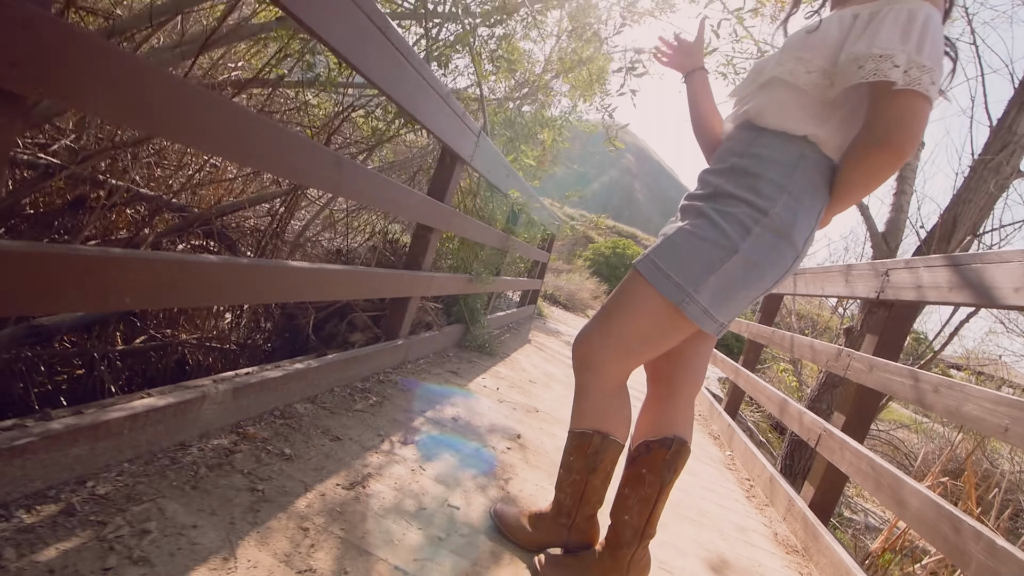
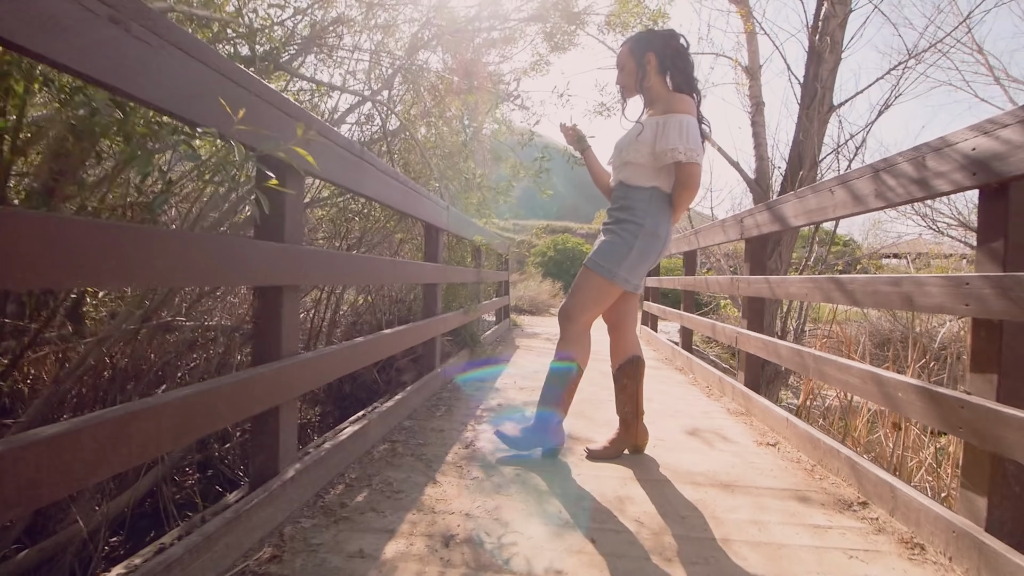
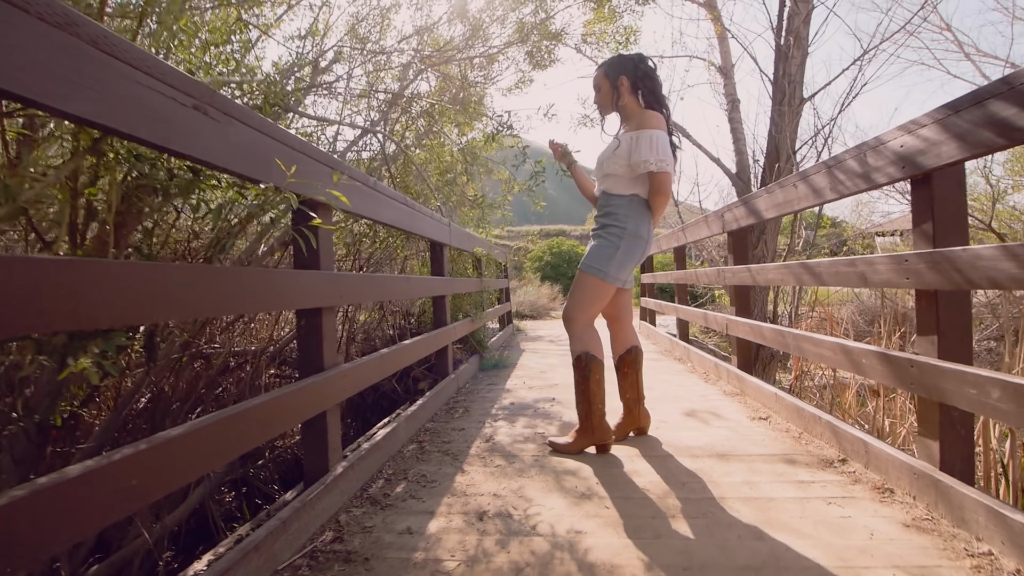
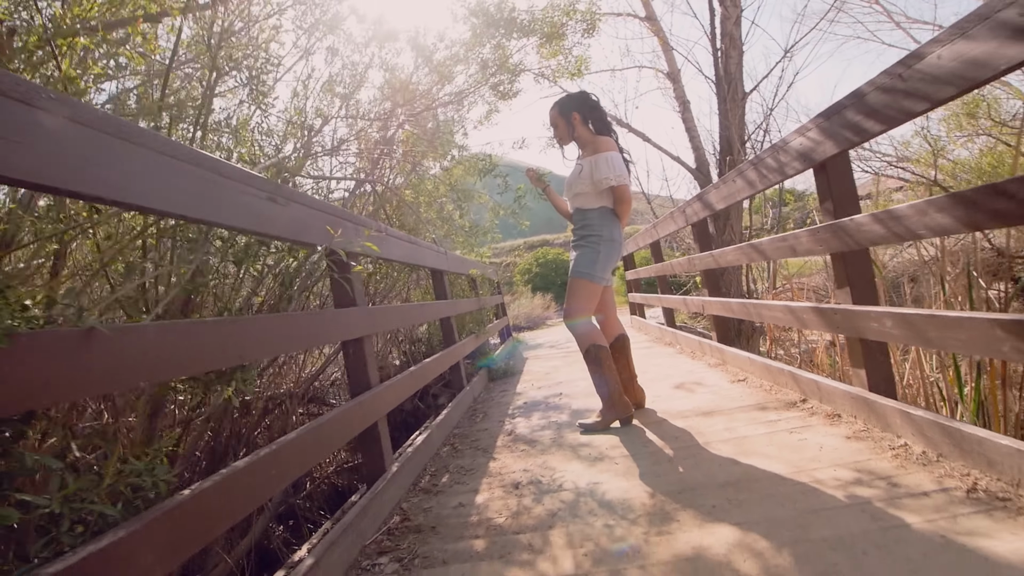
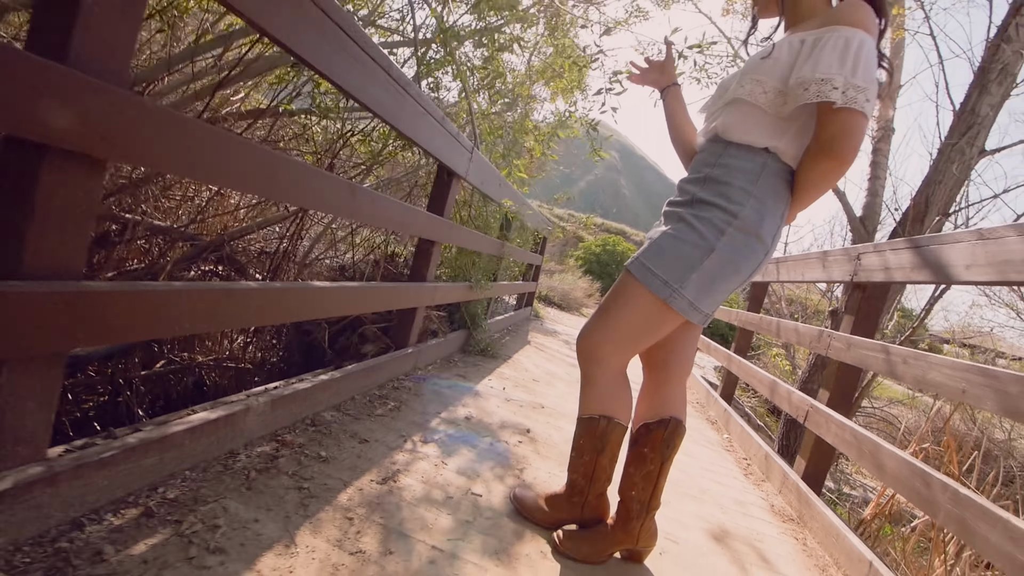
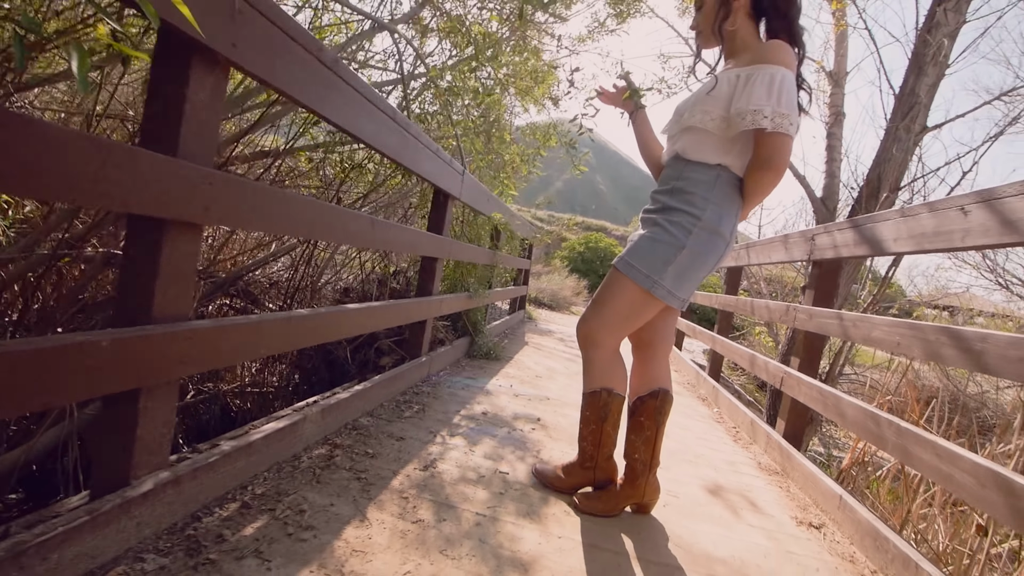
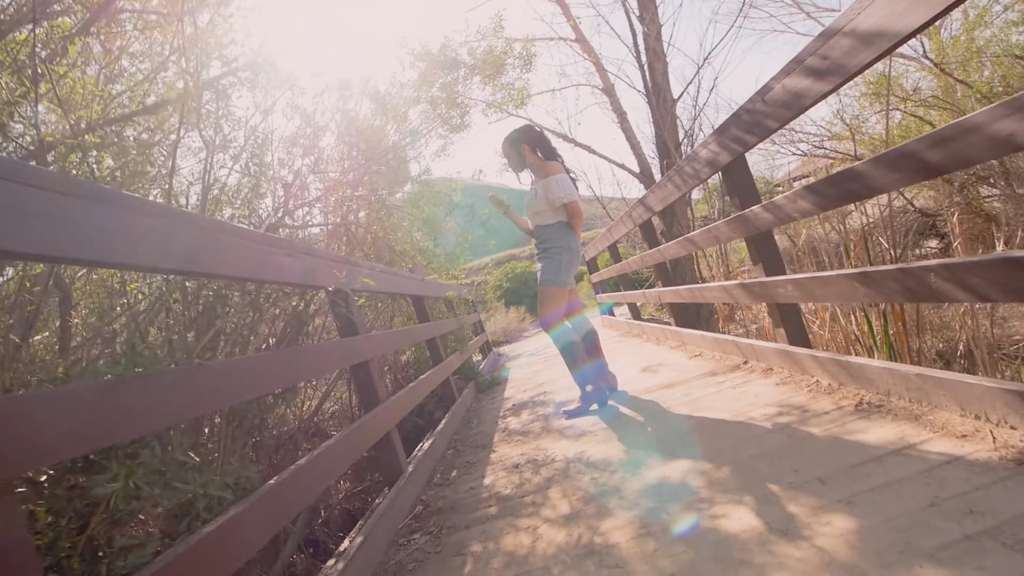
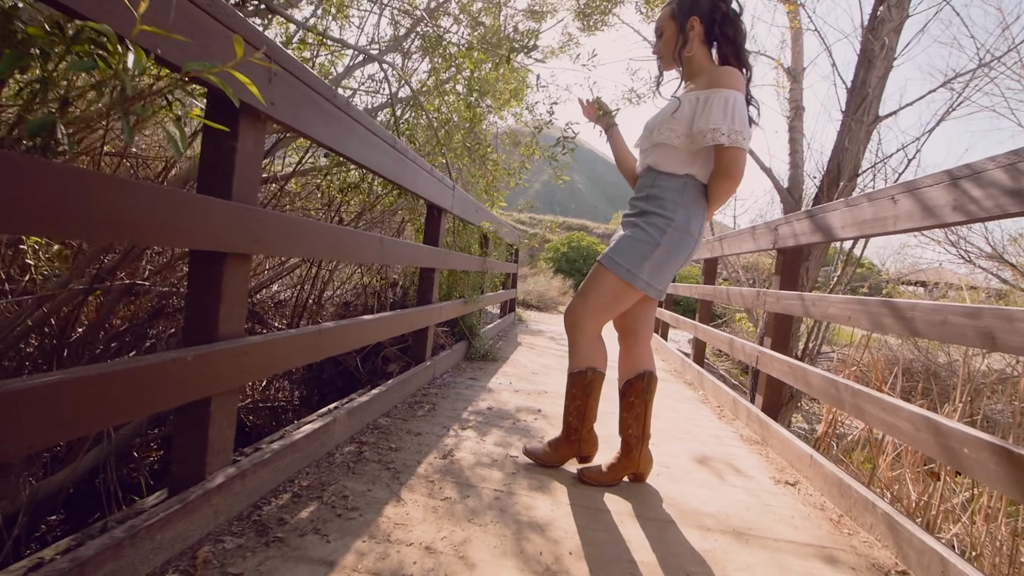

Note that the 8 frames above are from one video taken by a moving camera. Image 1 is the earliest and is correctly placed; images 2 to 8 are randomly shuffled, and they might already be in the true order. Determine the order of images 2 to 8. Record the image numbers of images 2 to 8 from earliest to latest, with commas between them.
5, 6, 8, 2, 3, 4, 7
